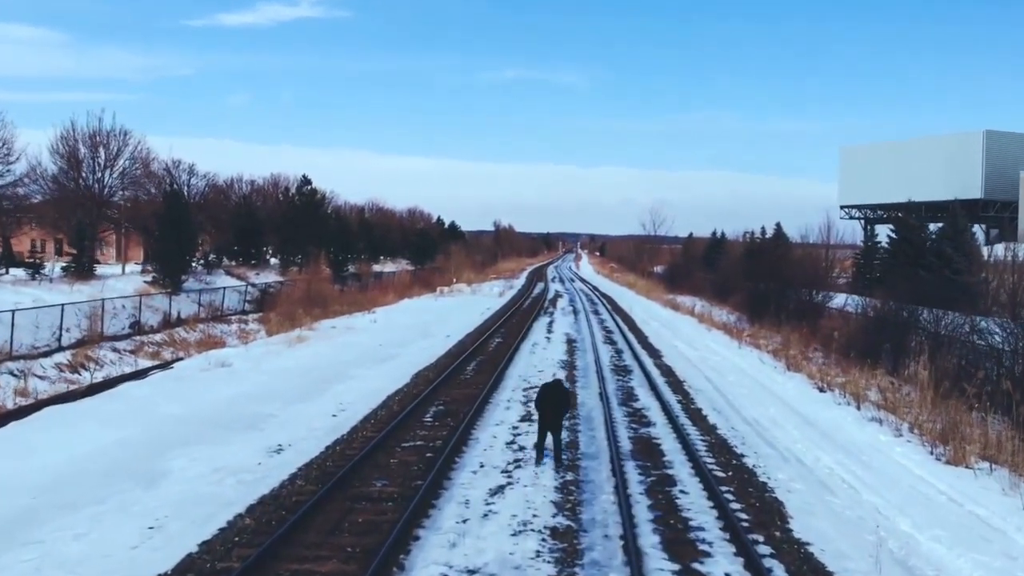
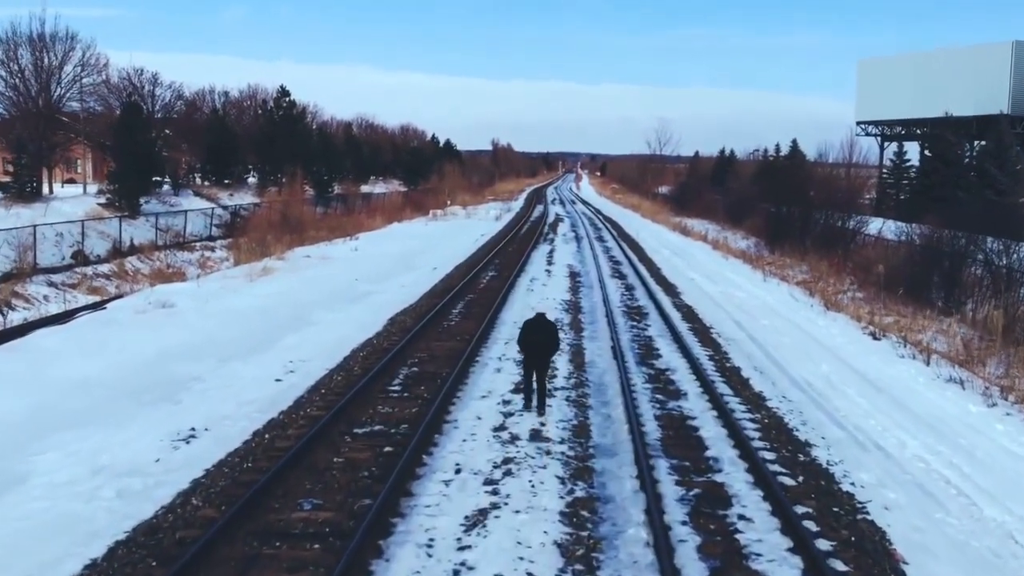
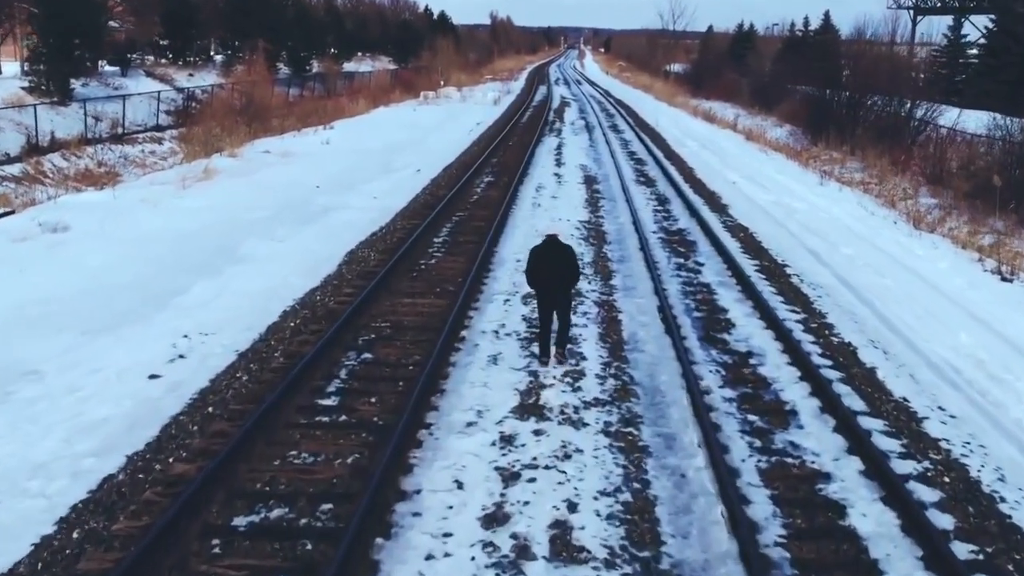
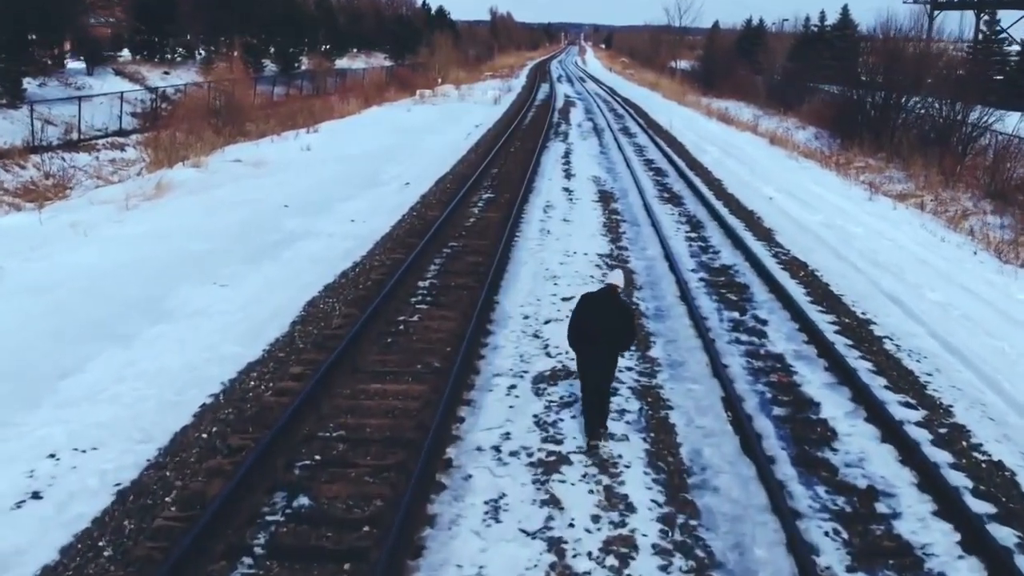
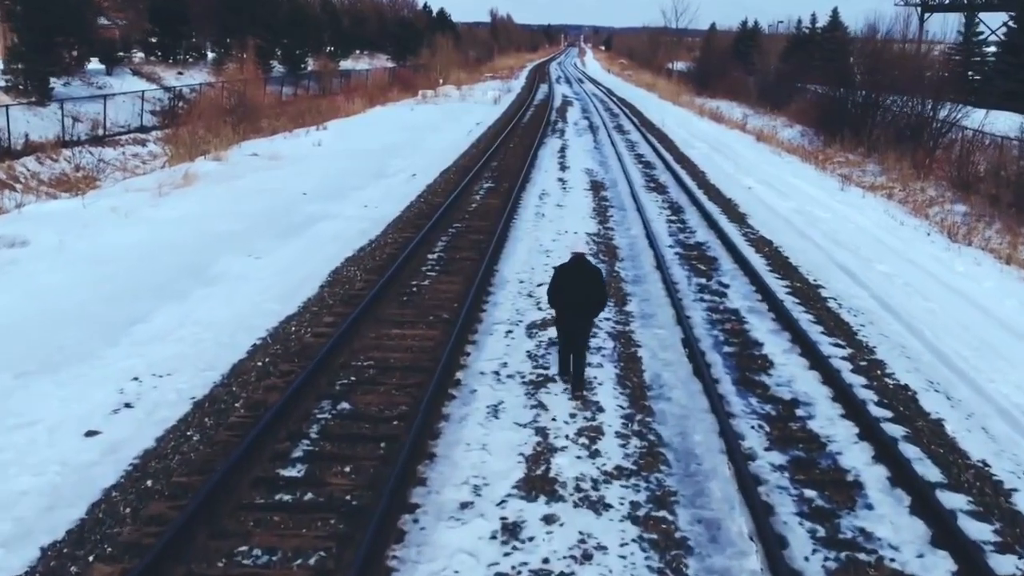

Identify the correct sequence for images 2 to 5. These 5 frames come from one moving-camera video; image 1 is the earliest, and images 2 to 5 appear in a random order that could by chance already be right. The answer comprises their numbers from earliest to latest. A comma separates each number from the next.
2, 3, 5, 4
